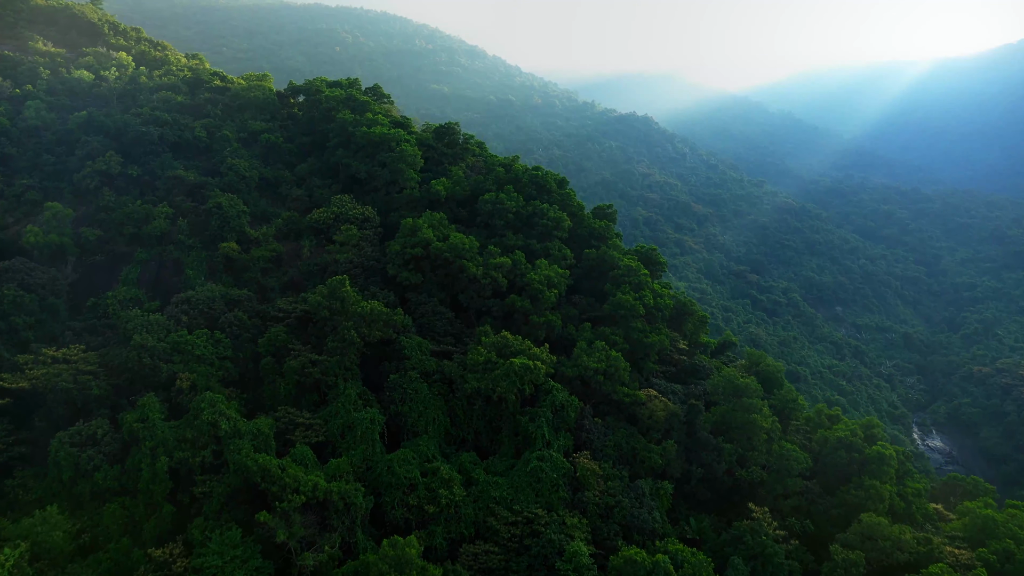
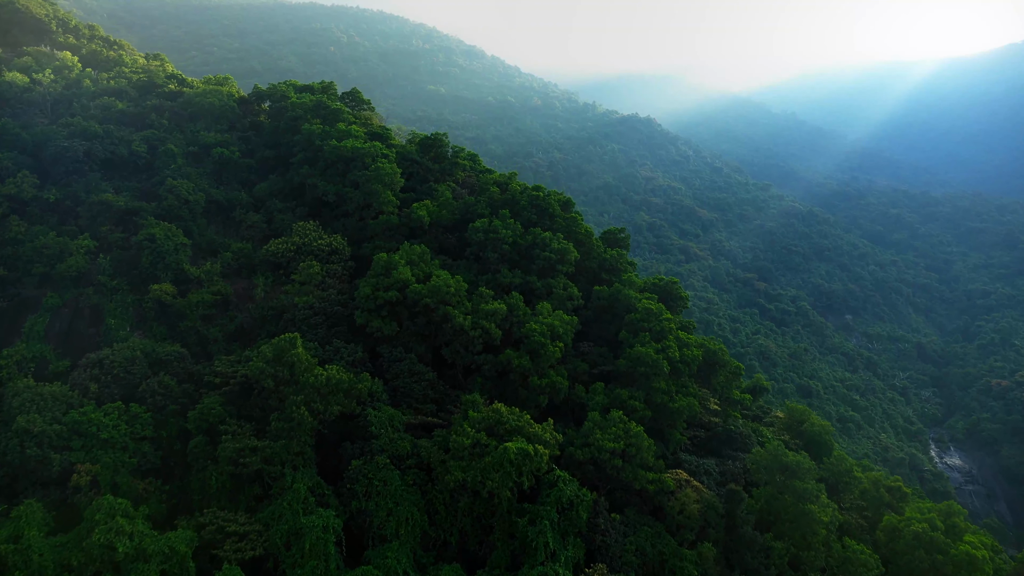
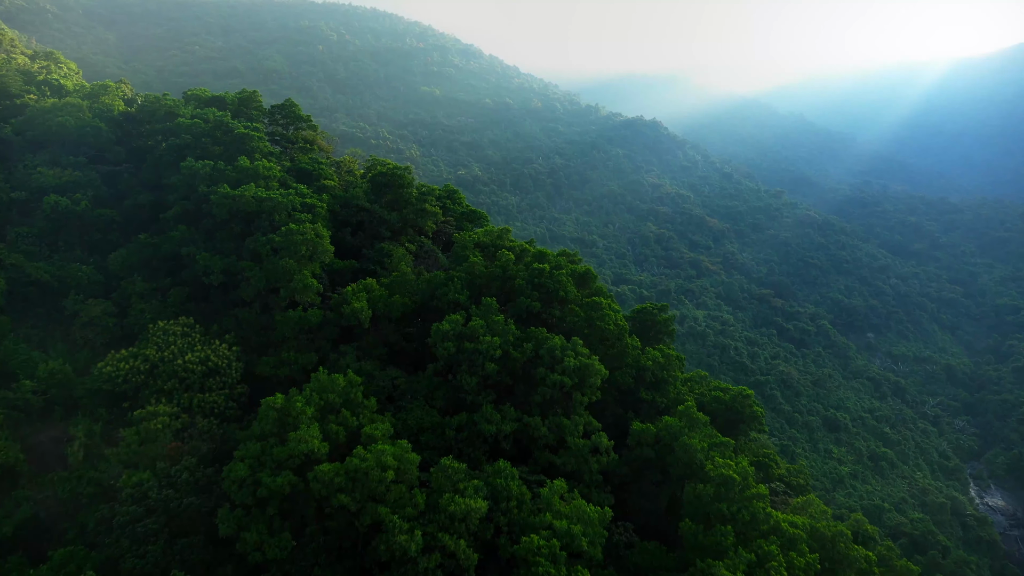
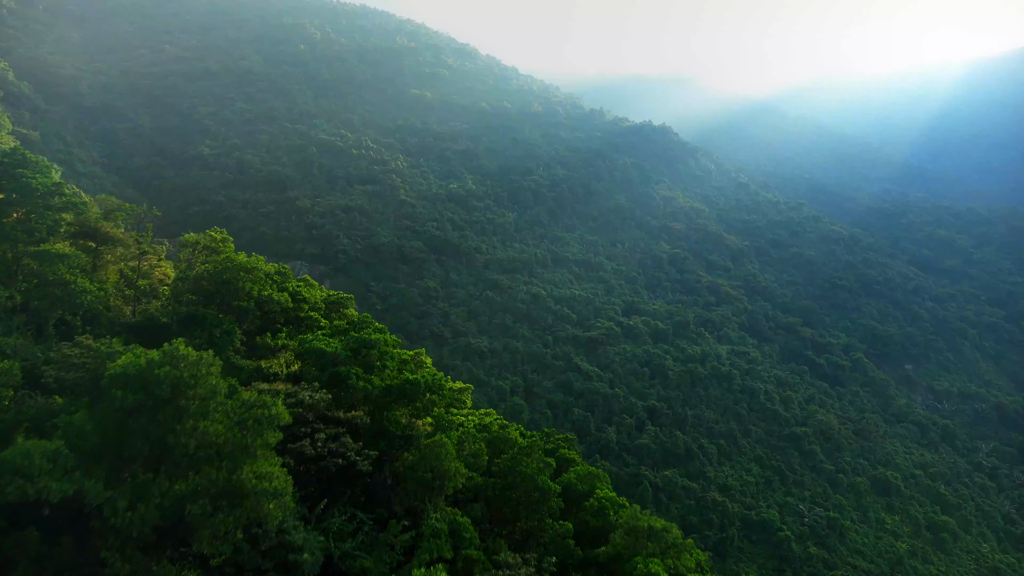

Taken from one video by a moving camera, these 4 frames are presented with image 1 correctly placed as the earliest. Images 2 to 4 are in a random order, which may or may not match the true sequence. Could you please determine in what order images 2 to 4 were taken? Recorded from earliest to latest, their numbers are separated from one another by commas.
2, 3, 4
